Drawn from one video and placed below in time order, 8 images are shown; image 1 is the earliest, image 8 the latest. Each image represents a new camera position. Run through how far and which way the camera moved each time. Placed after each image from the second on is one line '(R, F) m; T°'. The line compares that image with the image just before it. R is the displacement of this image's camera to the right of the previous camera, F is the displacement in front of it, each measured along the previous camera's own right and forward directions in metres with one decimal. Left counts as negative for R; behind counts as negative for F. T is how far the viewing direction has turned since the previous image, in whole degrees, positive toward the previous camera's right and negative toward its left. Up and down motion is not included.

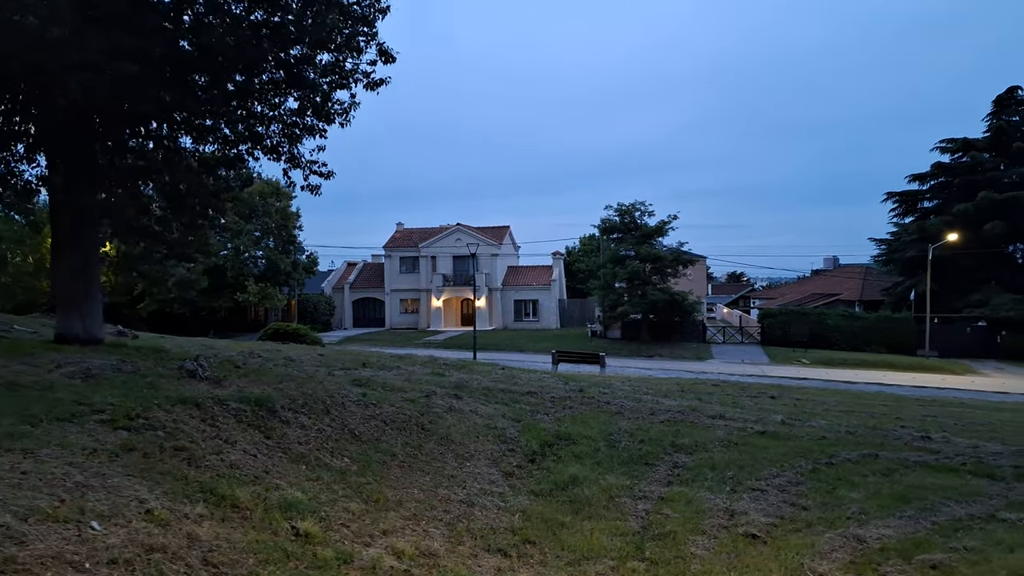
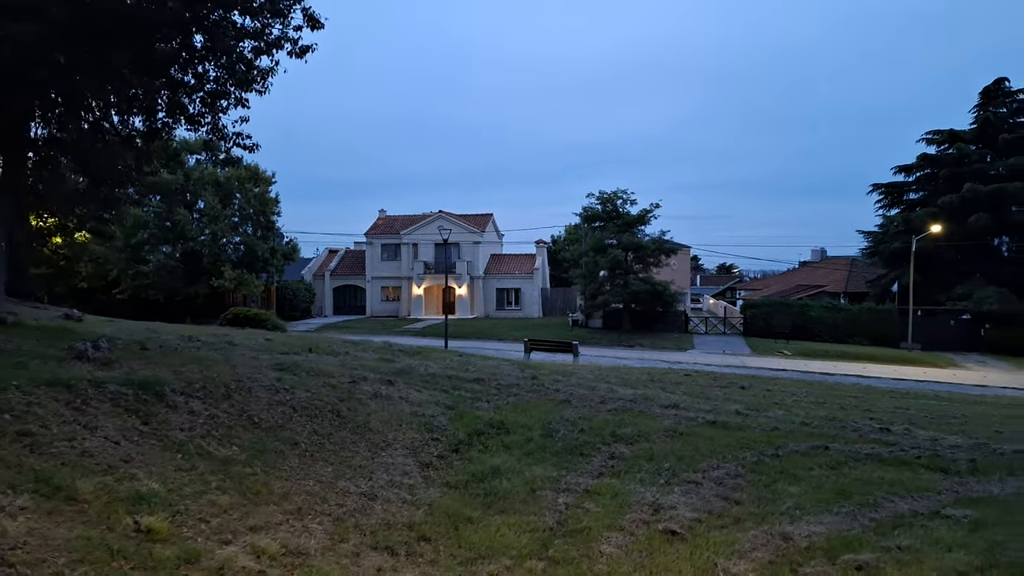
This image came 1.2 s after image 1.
(+0.6, +0.4) m; +1°
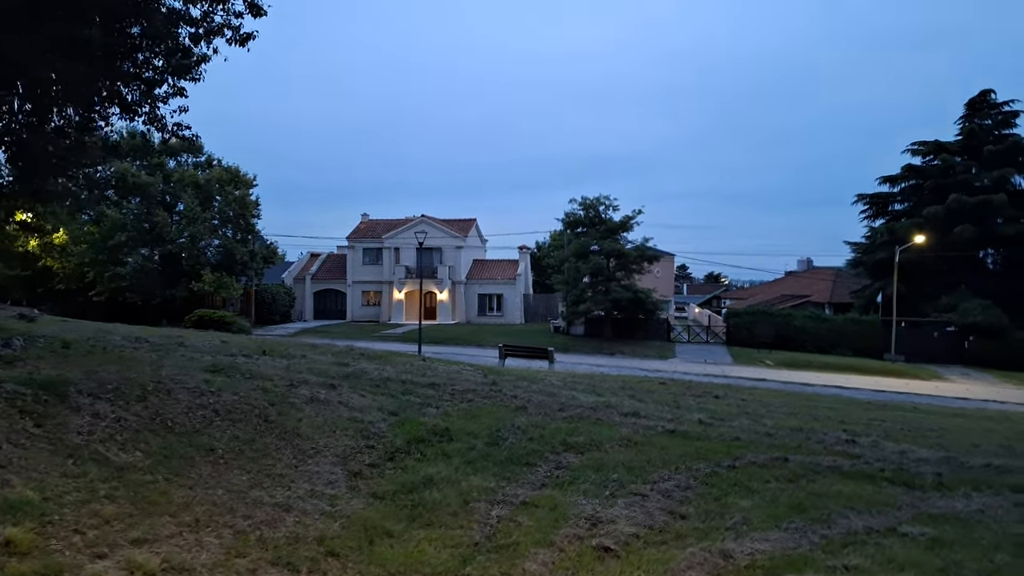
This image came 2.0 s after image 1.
(+0.4, +0.3) m; +1°
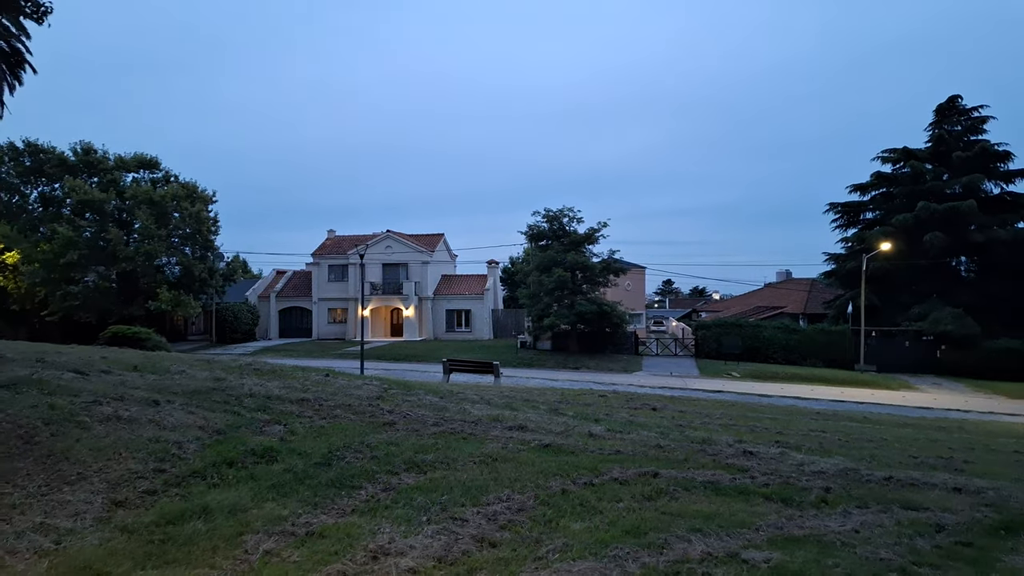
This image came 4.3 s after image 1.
(+1.3, +0.7) m; +1°
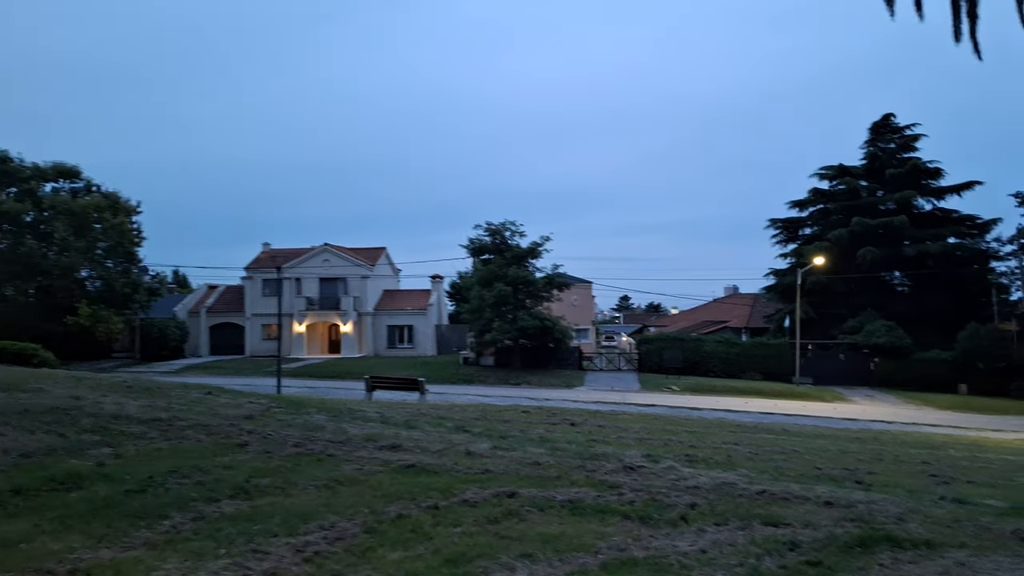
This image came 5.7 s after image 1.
(+0.9, +0.4) m; +3°
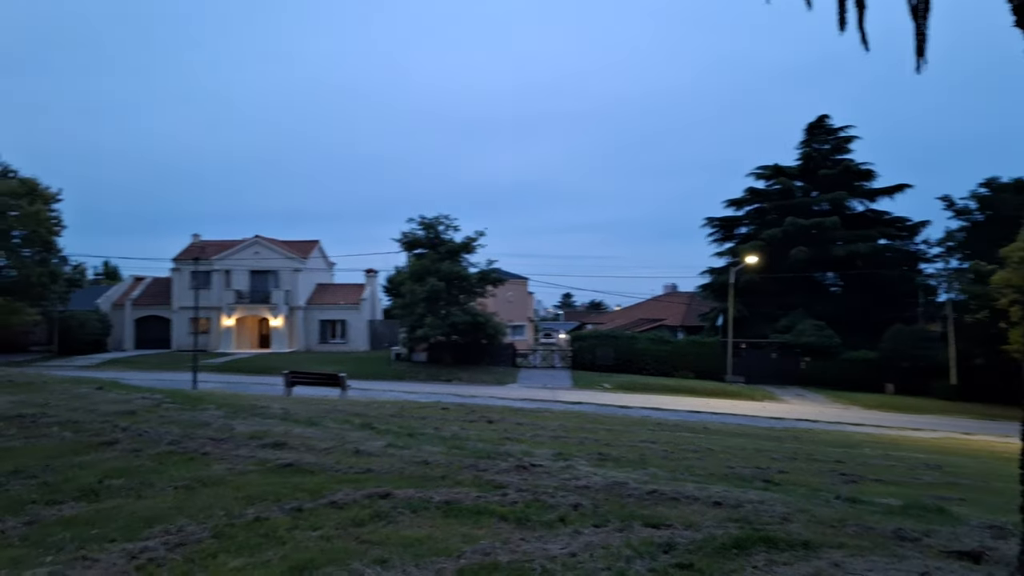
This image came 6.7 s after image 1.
(+0.5, +0.2) m; +4°
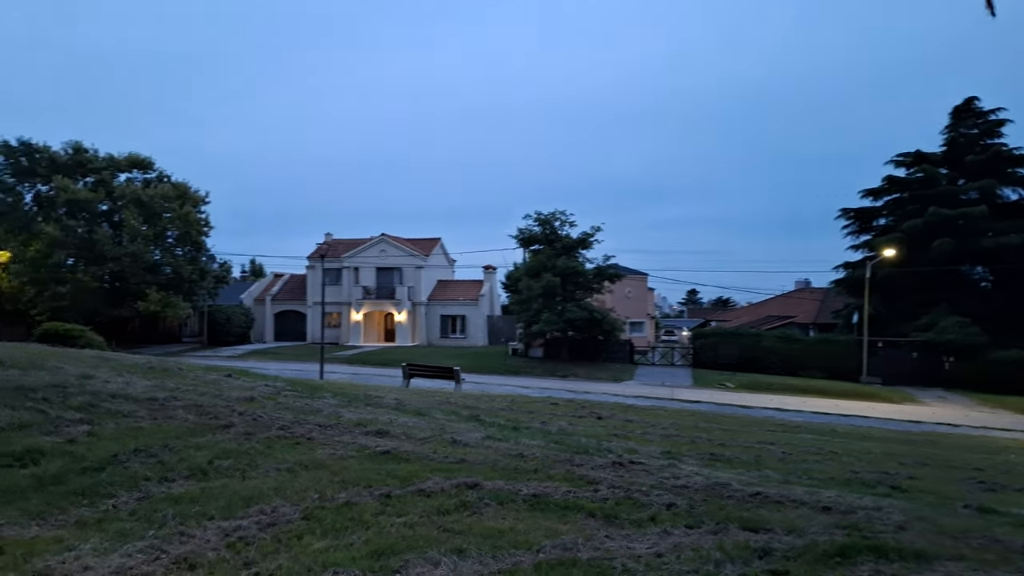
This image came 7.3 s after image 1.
(+0.3, +0.1) m; -9°
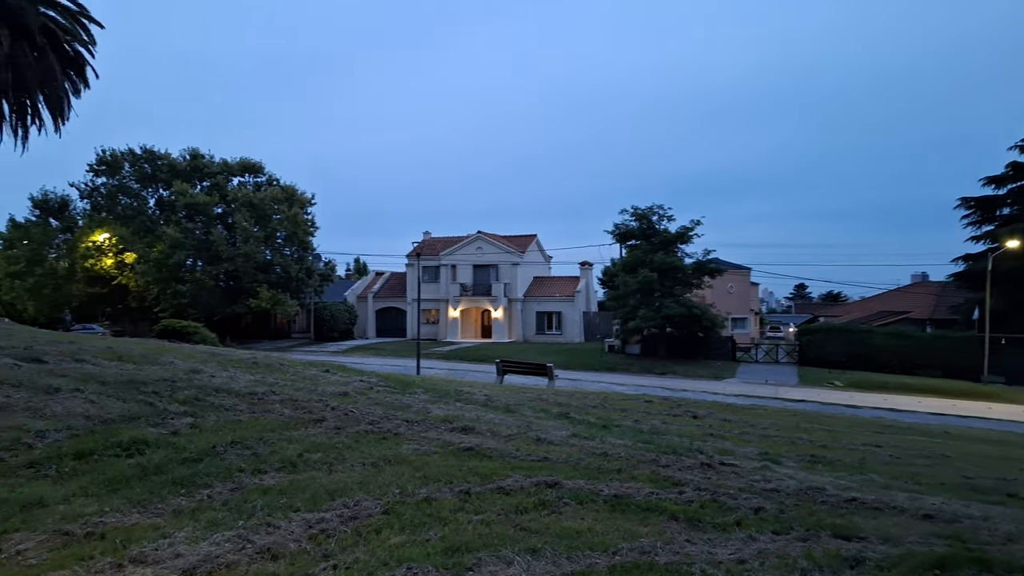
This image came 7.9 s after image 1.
(+0.1, +0.1) m; -7°
